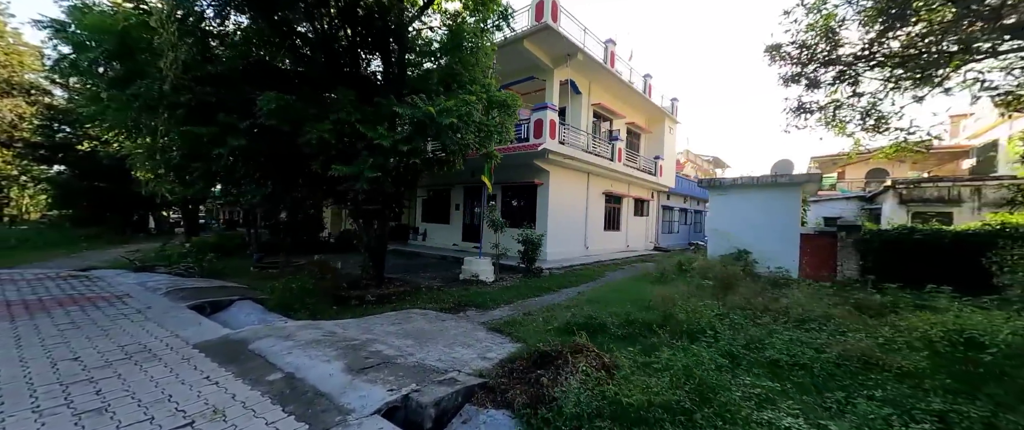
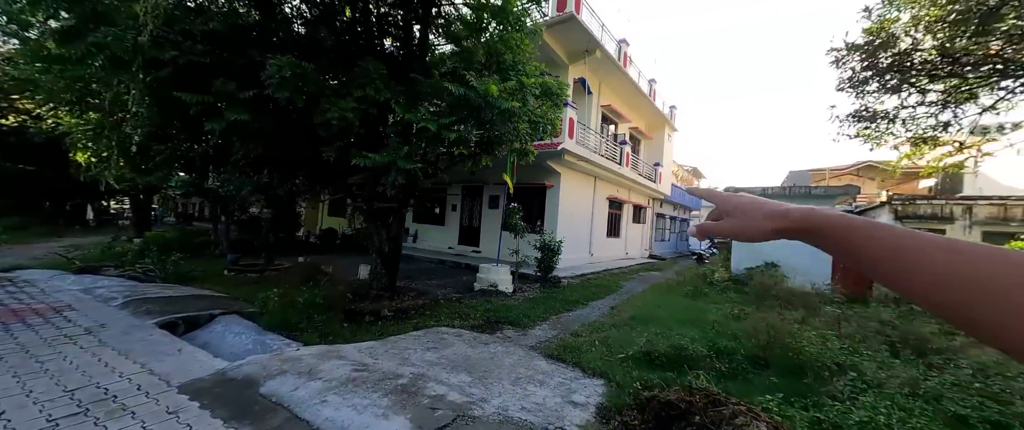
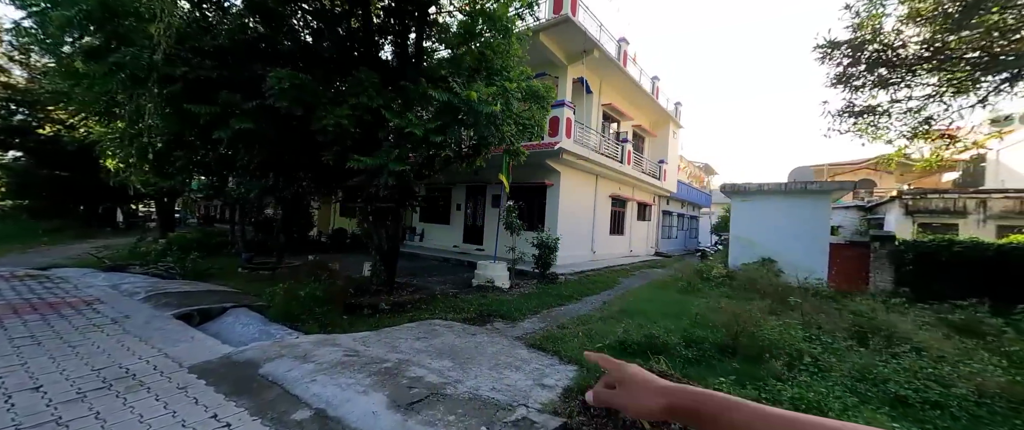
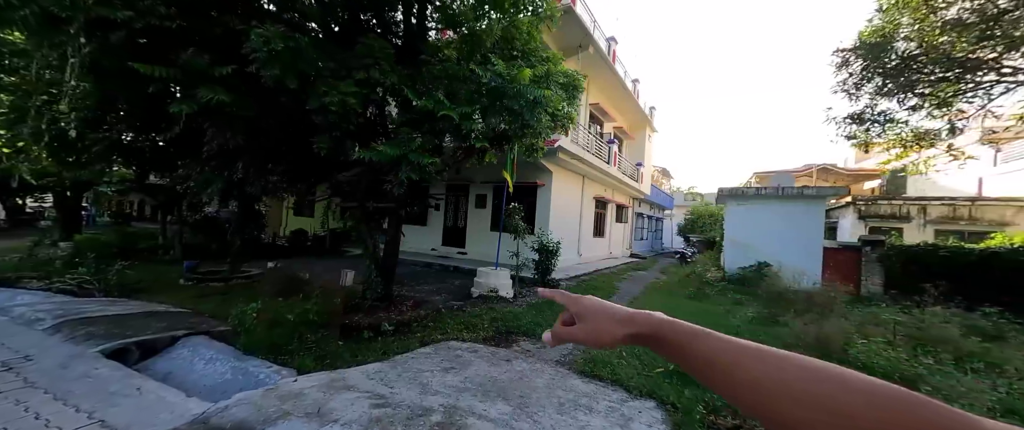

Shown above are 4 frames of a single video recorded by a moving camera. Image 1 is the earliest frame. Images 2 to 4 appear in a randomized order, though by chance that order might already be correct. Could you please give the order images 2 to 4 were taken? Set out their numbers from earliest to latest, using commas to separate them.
3, 2, 4
